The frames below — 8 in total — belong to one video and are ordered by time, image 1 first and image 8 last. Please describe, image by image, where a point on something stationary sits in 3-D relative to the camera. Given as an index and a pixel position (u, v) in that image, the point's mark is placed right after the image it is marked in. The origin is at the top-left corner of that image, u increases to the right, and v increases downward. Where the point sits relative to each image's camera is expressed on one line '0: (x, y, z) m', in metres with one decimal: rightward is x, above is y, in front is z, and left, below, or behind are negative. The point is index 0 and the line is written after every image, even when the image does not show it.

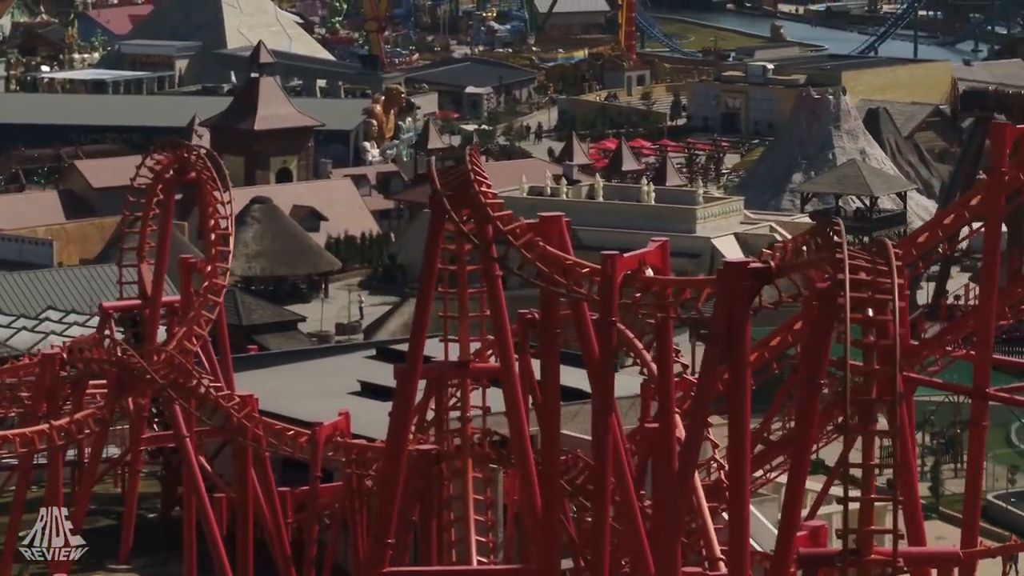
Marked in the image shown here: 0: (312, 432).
0: (-0.7, -0.5, +13.3) m
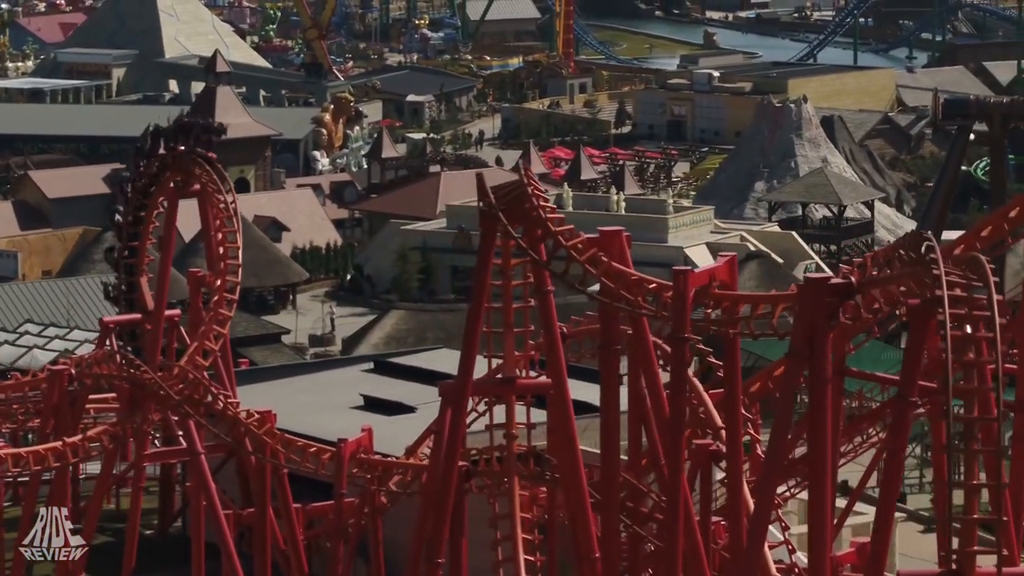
0: (-0.6, -0.6, +13.1) m
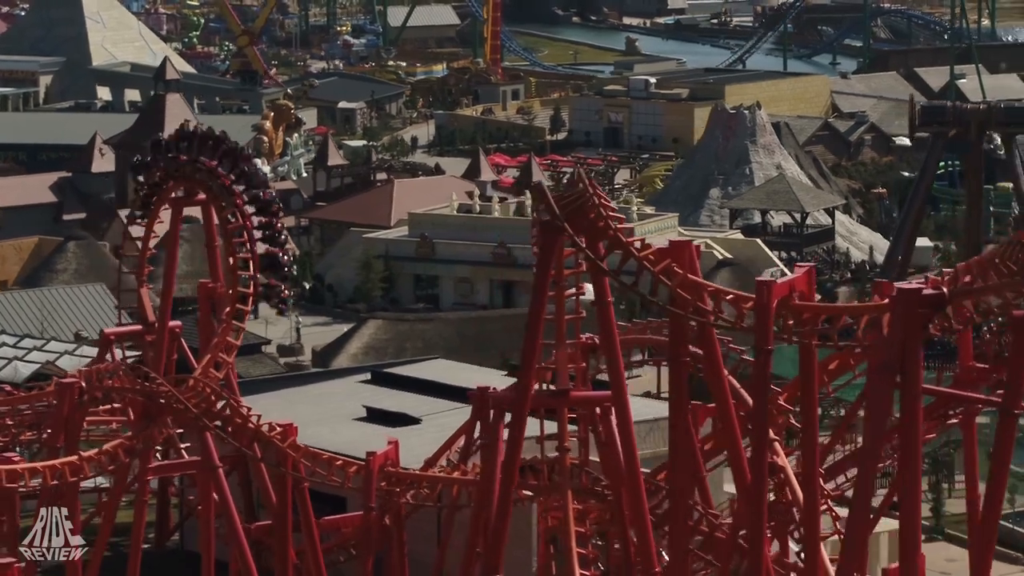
0: (-0.5, -0.6, +12.9) m
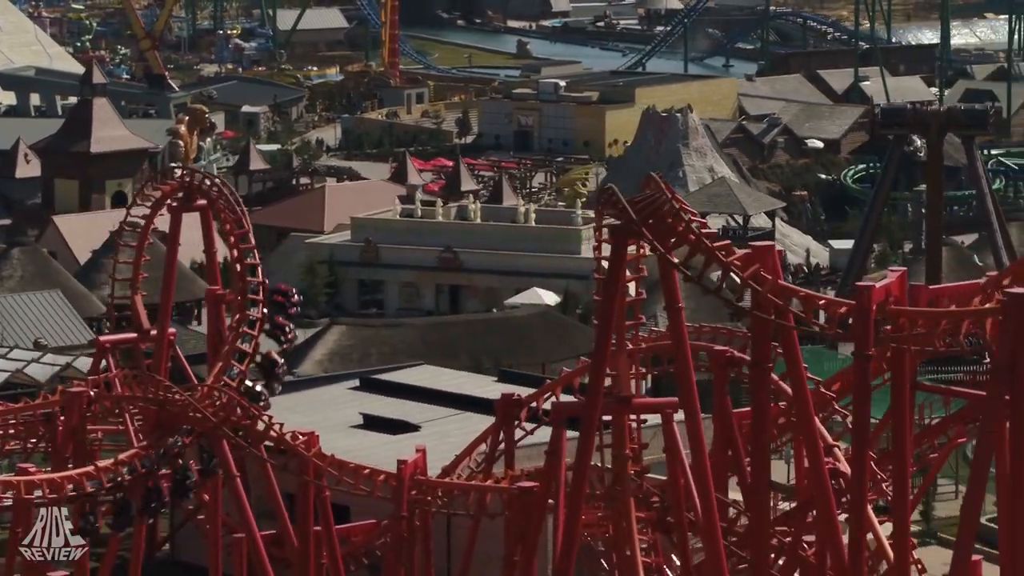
0: (-0.4, -0.6, +12.8) m
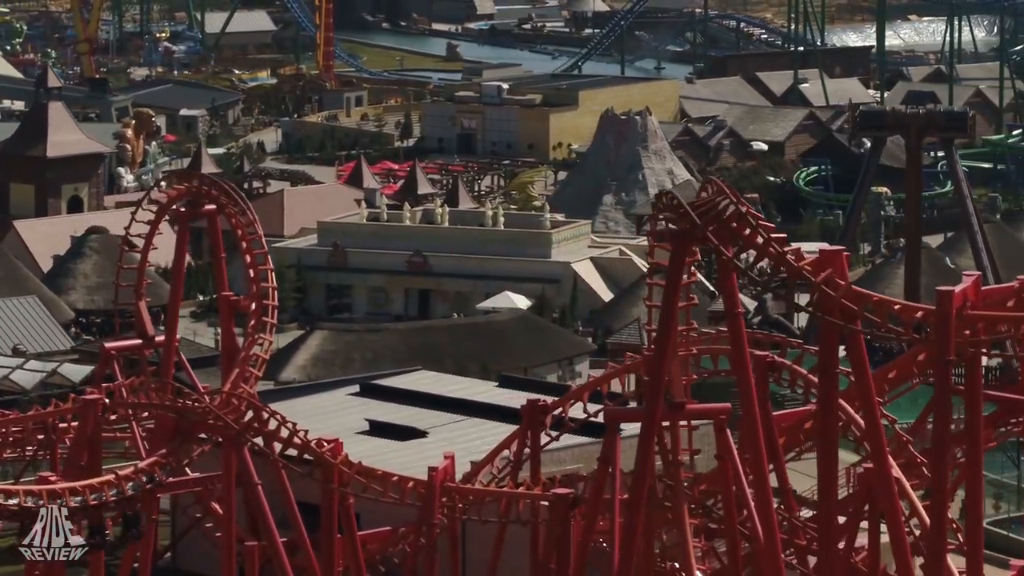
0: (-0.3, -0.7, +12.7) m
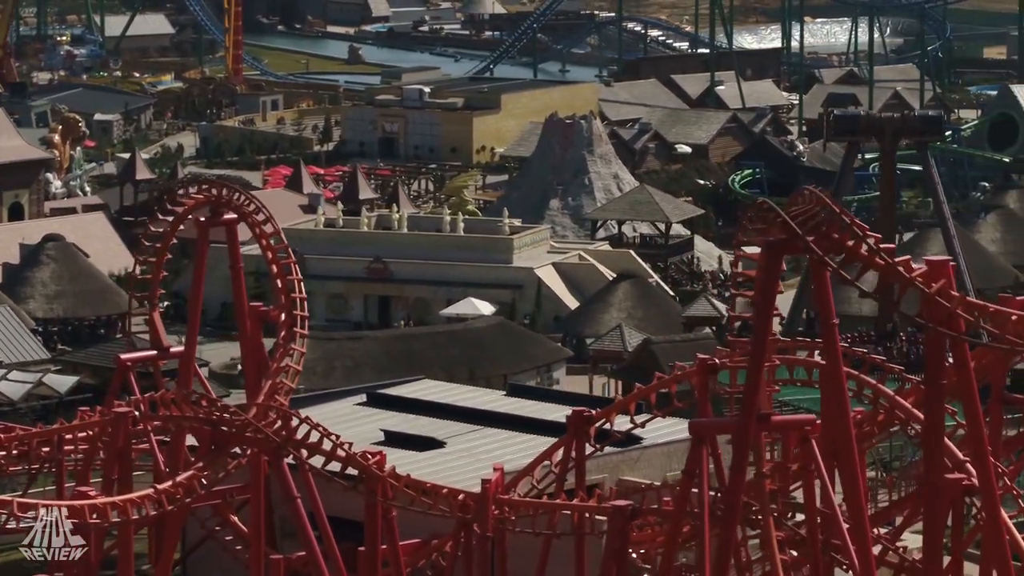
0: (-0.1, -0.7, +12.5) m
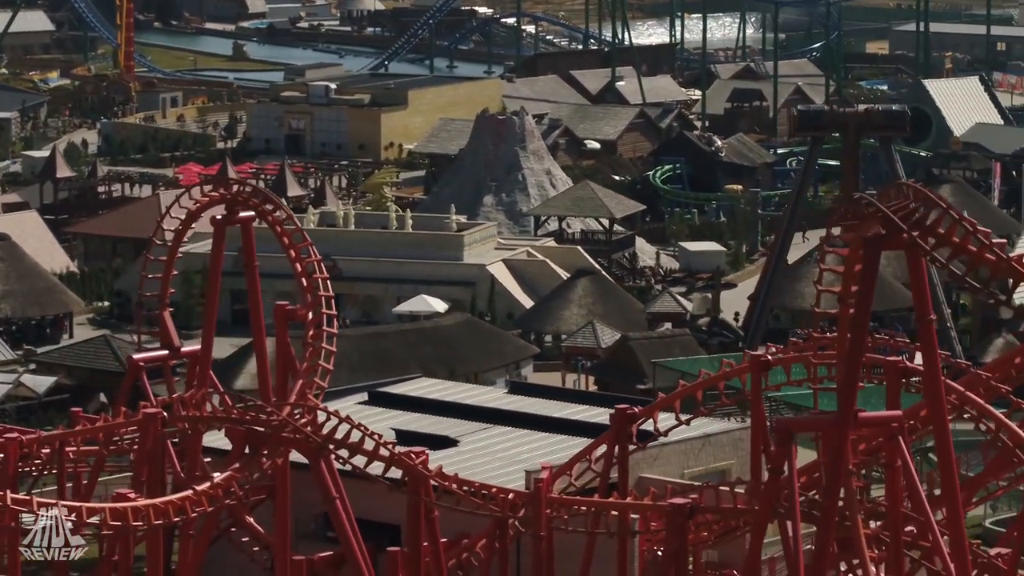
0: (+0.1, -0.7, +12.4) m
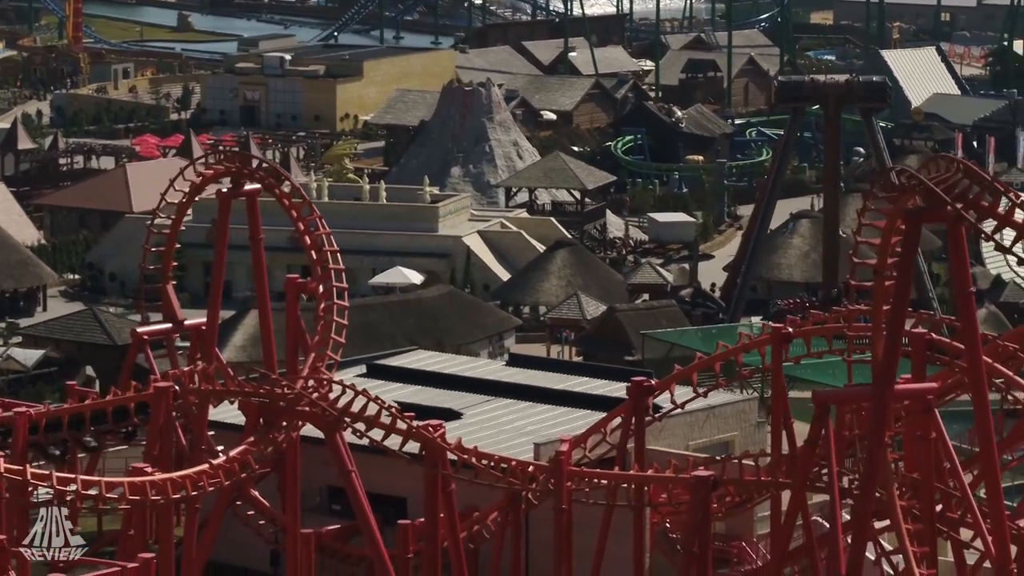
0: (+0.1, -0.6, +12.4) m
